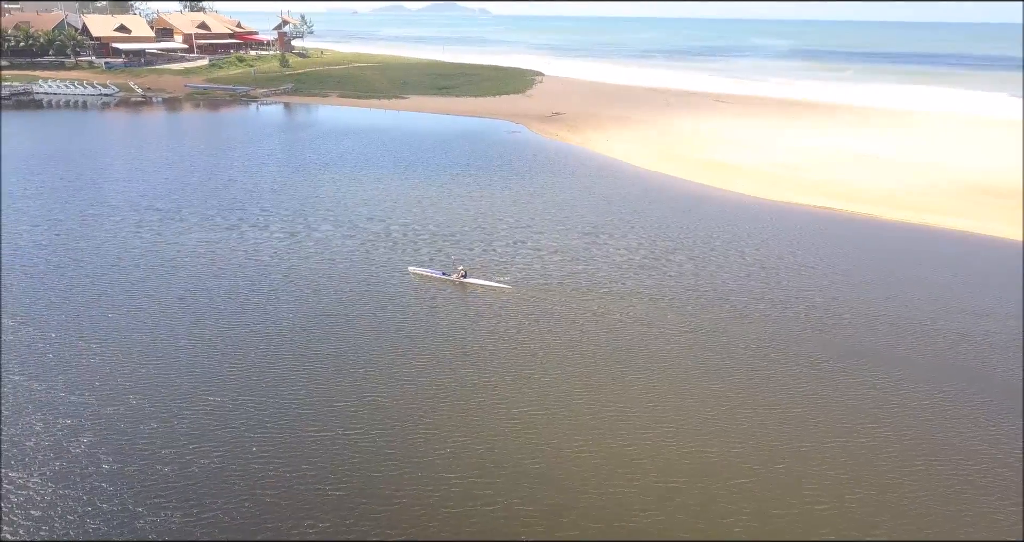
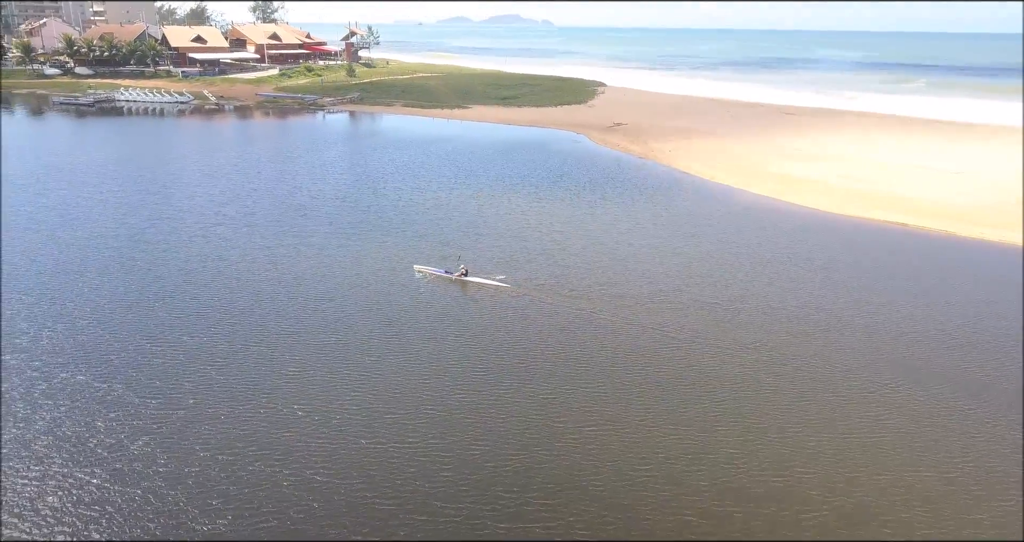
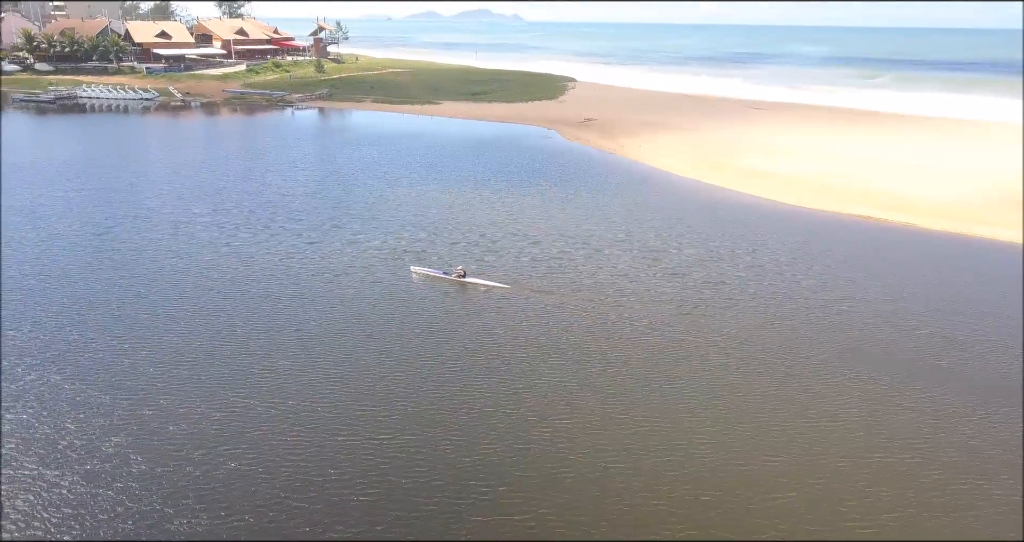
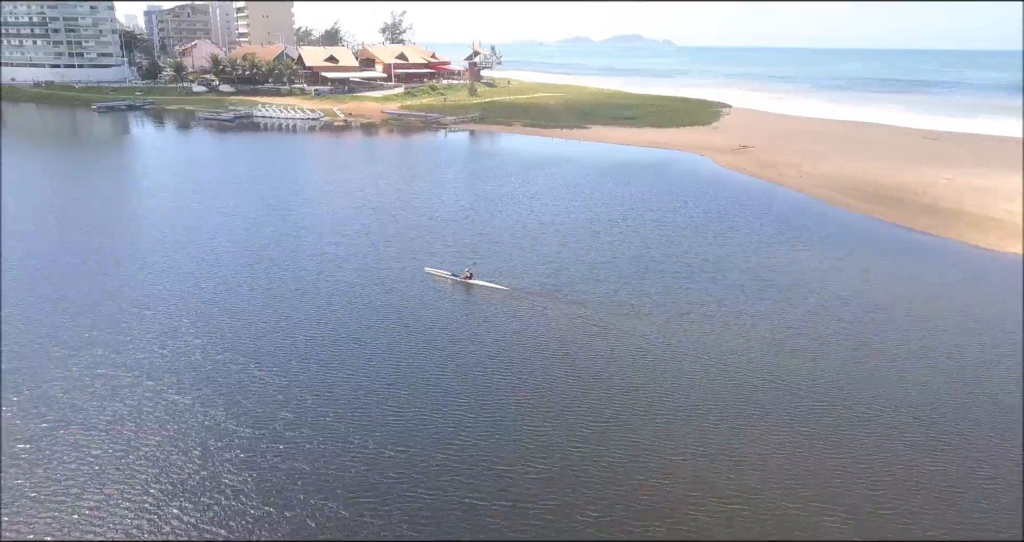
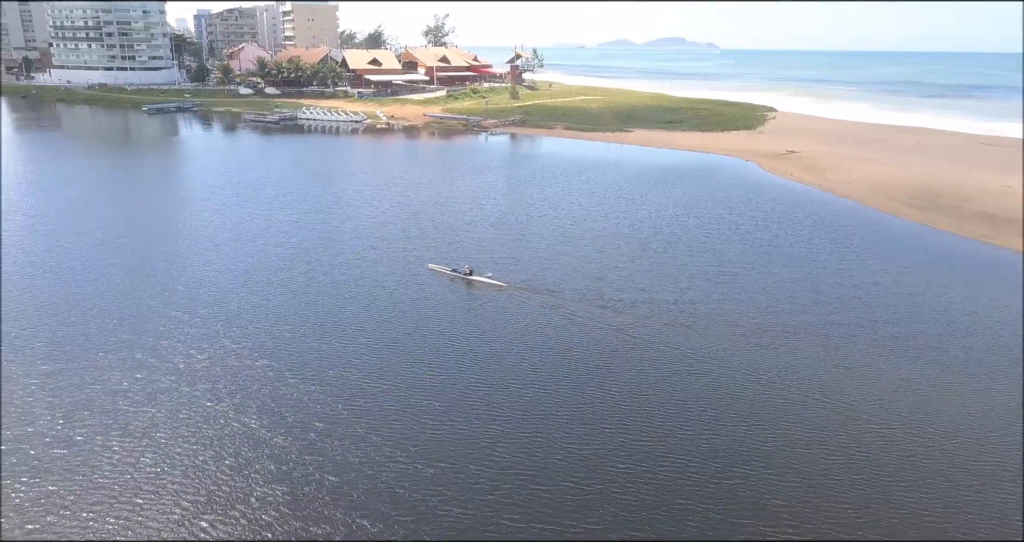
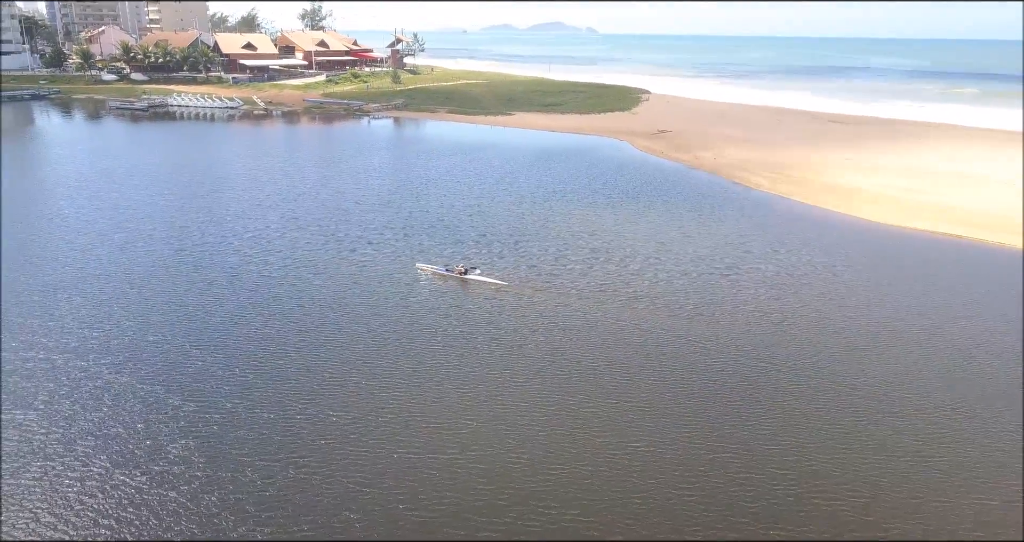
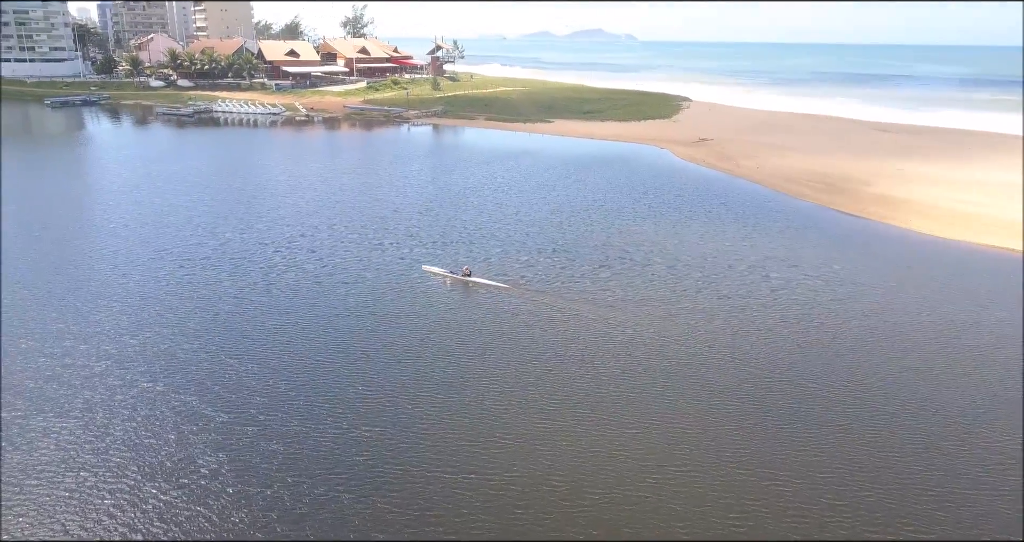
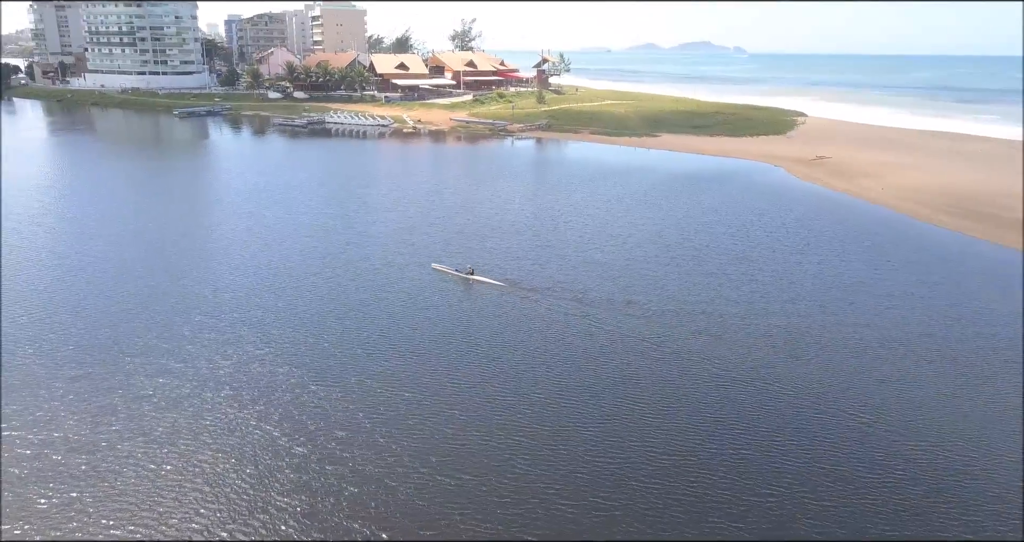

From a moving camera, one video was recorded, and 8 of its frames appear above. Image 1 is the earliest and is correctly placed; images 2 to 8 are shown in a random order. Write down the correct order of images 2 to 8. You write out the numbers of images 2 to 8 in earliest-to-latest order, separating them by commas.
3, 2, 6, 7, 4, 5, 8
